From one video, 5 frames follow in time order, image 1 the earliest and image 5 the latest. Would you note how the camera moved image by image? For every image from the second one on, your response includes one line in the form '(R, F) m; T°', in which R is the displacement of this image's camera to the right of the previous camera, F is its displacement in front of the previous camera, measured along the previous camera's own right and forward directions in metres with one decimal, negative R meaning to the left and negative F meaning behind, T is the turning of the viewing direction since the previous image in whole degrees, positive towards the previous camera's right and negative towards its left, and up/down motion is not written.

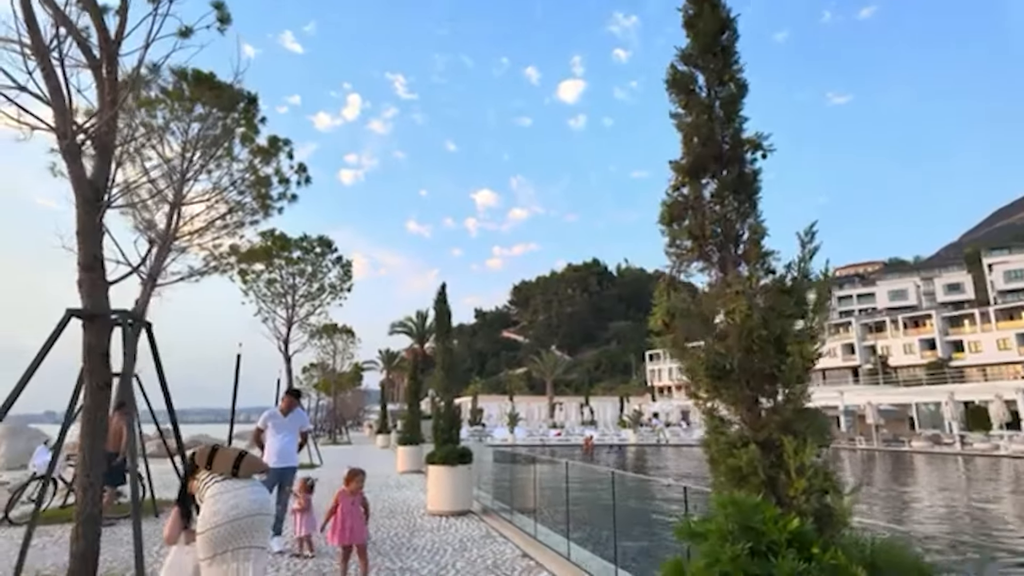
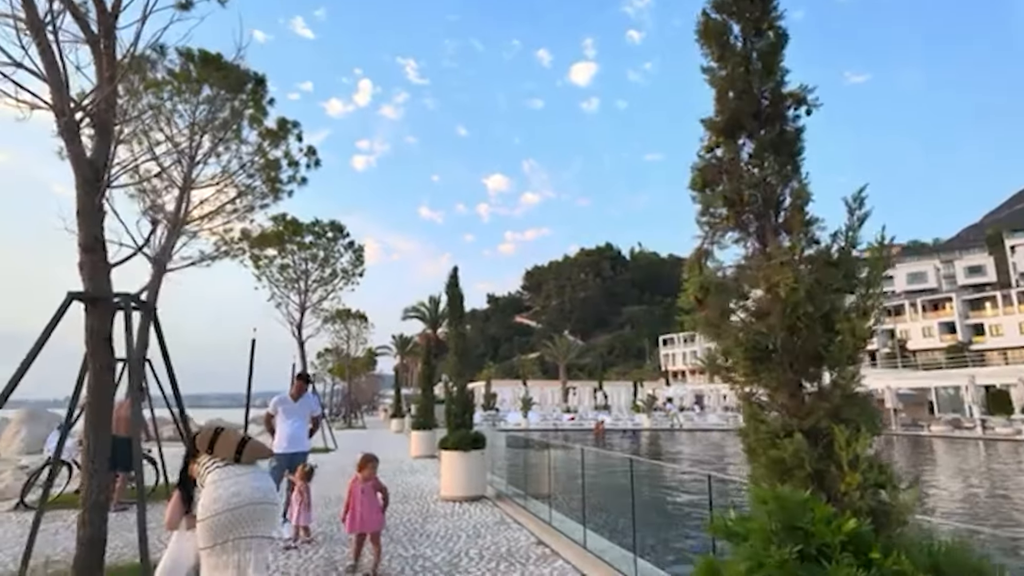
(0.0, +0.2) m; -1°
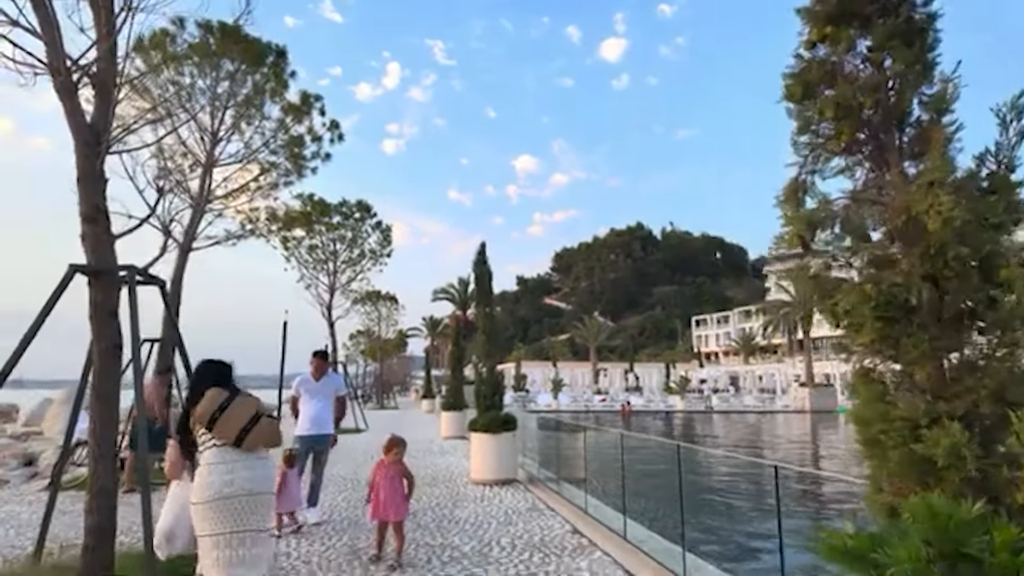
(0.0, +0.5) m; -3°
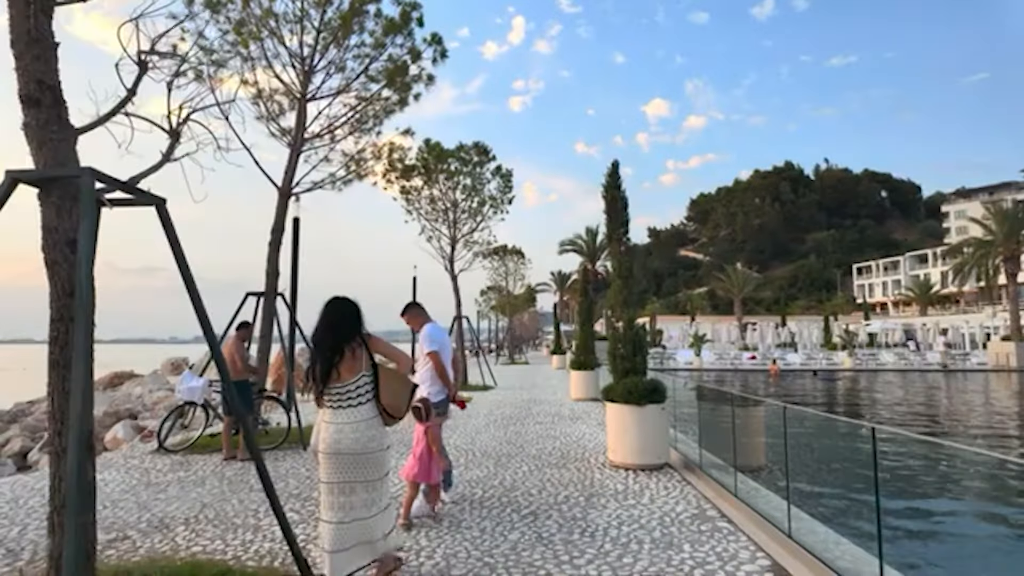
(-0.2, +2.3) m; -13°
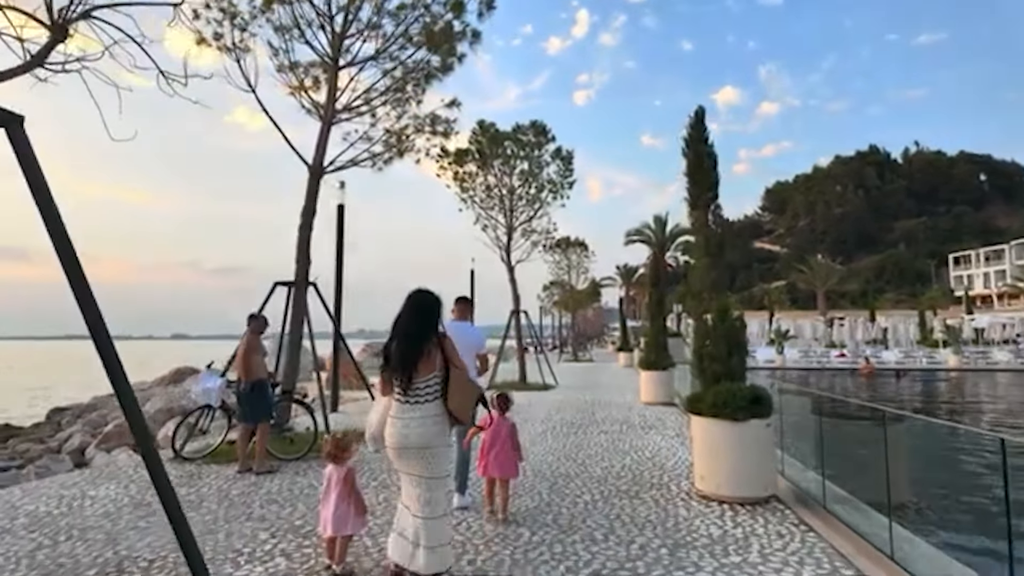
(+0.1, +1.6) m; -6°
